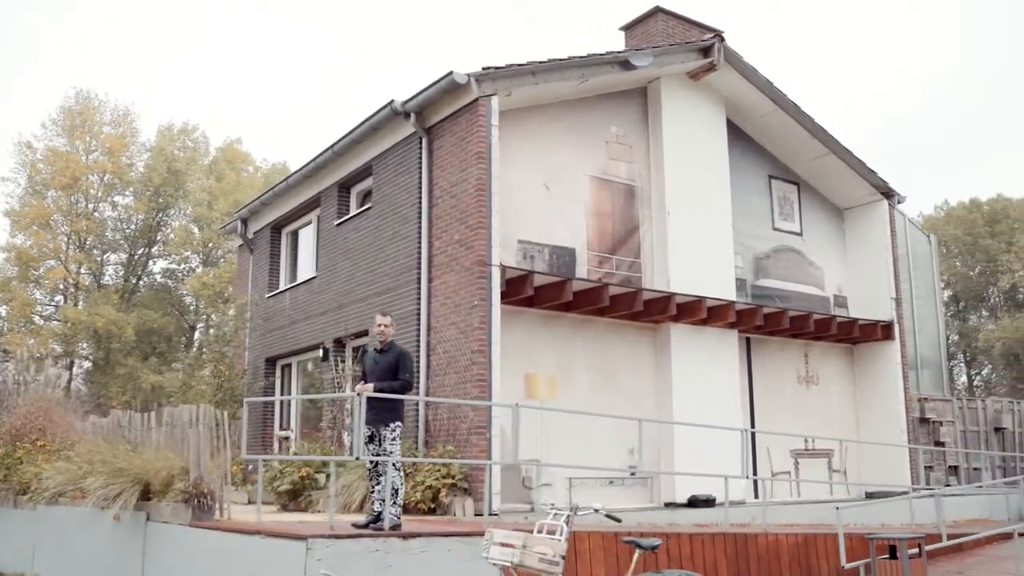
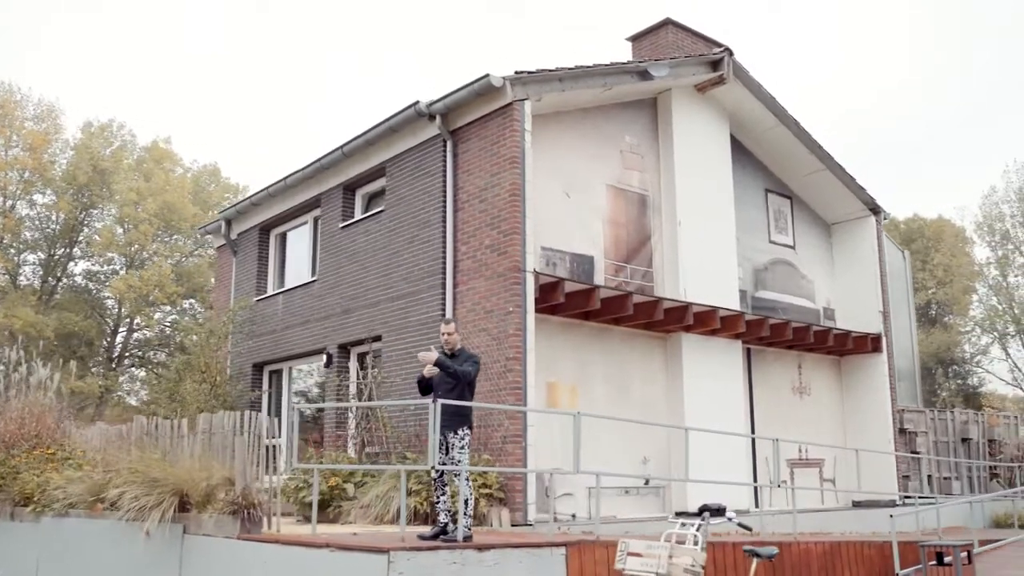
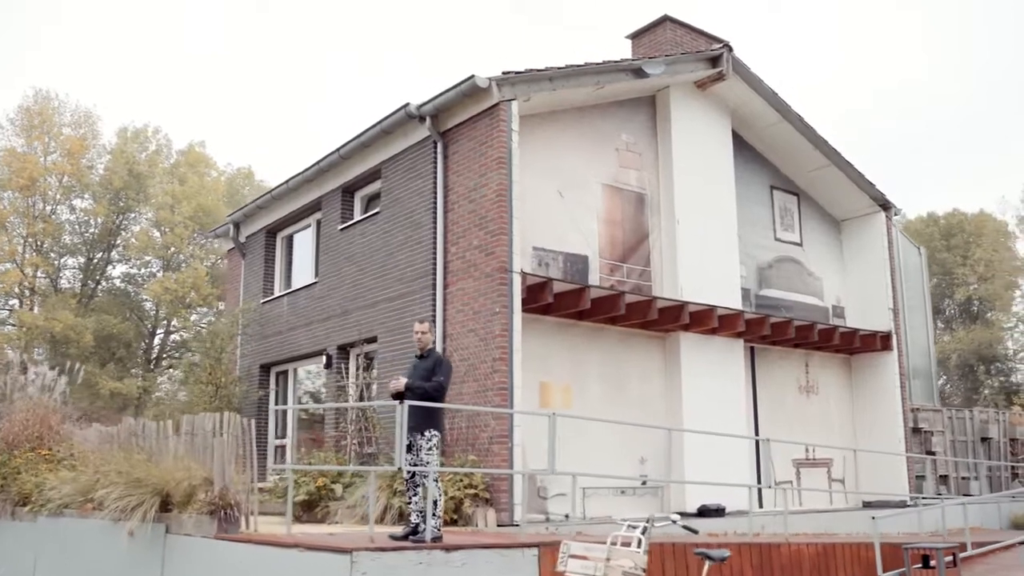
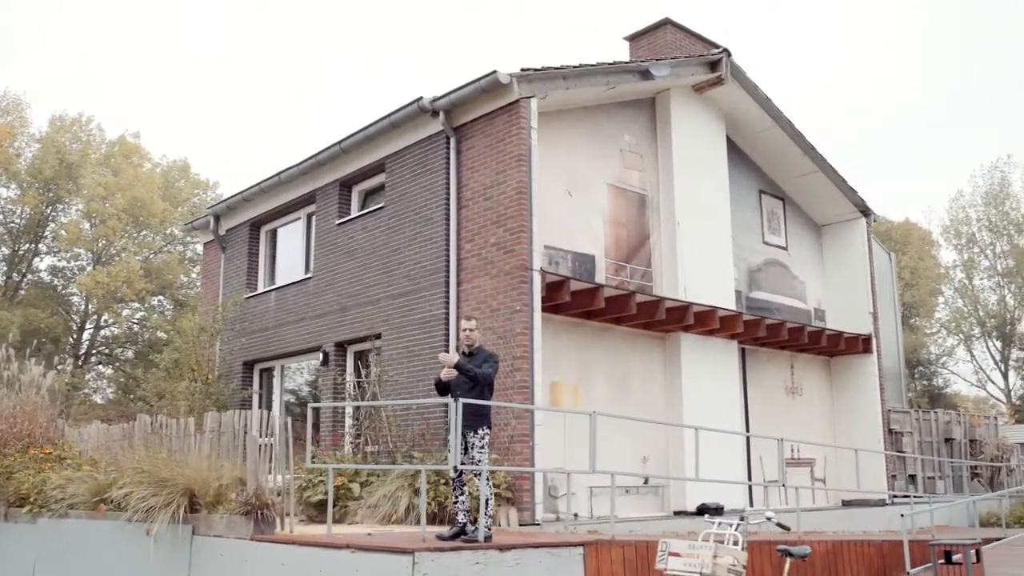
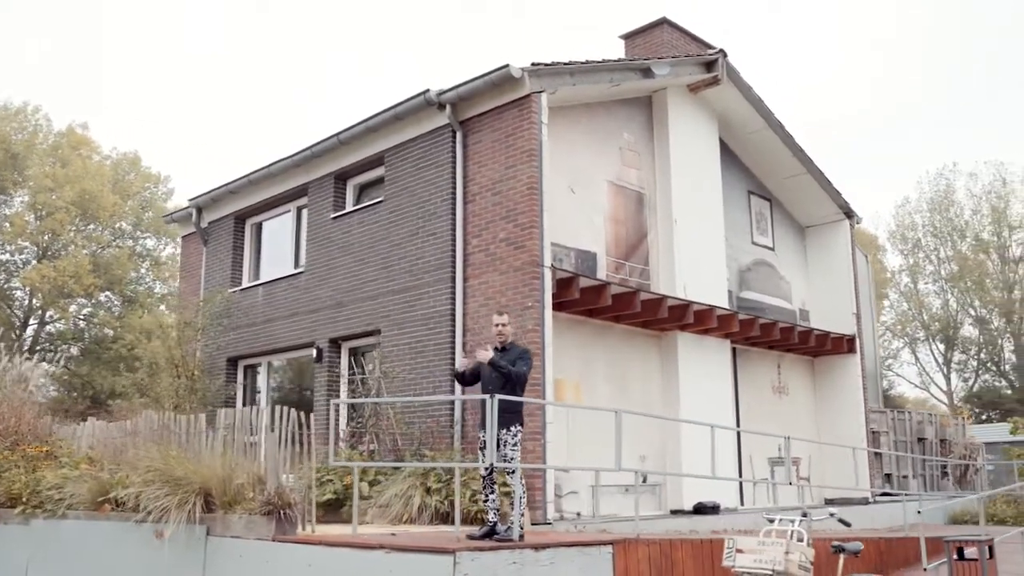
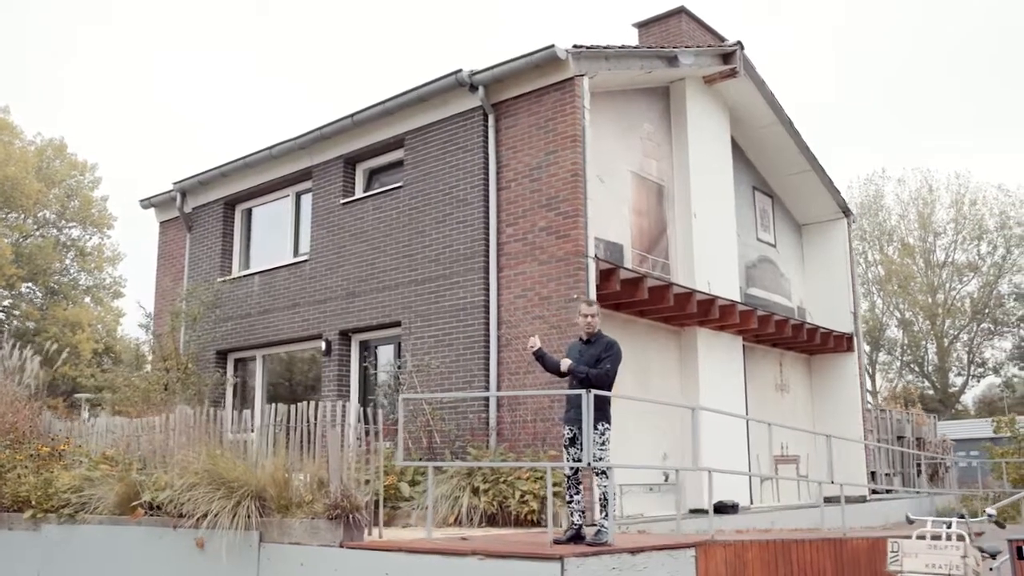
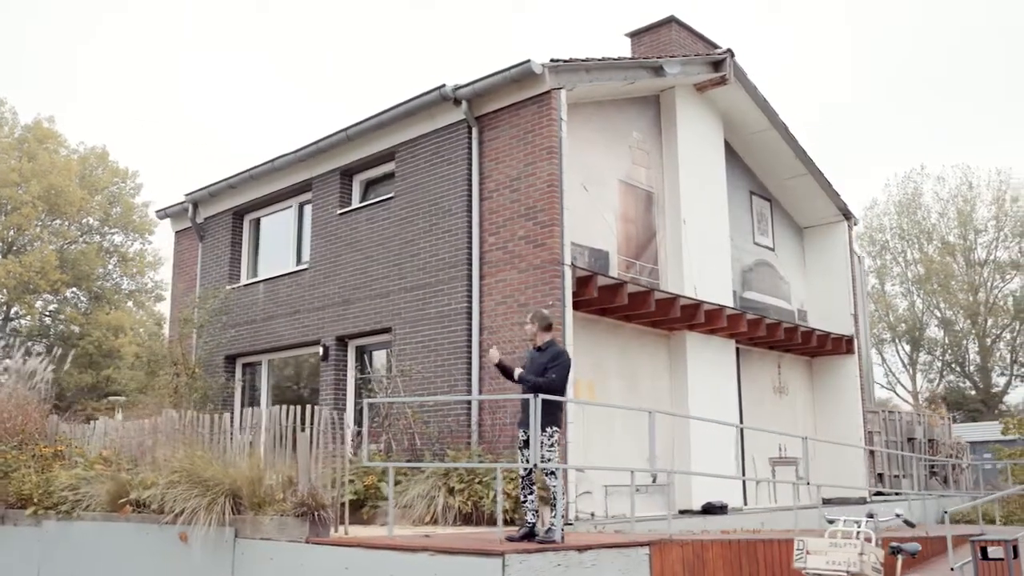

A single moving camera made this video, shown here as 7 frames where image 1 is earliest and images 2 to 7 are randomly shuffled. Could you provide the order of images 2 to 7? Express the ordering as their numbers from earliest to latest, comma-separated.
3, 2, 4, 5, 7, 6
